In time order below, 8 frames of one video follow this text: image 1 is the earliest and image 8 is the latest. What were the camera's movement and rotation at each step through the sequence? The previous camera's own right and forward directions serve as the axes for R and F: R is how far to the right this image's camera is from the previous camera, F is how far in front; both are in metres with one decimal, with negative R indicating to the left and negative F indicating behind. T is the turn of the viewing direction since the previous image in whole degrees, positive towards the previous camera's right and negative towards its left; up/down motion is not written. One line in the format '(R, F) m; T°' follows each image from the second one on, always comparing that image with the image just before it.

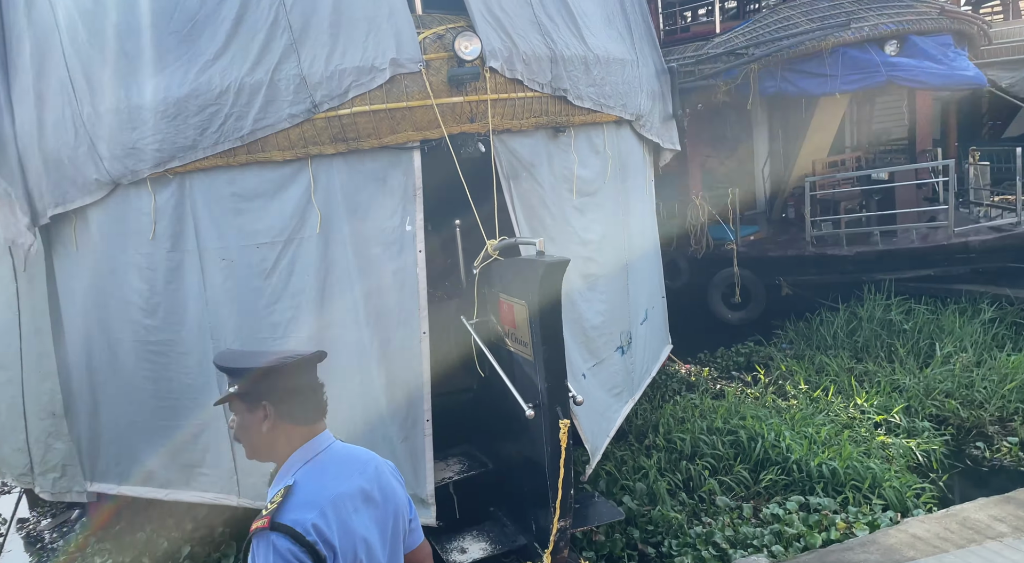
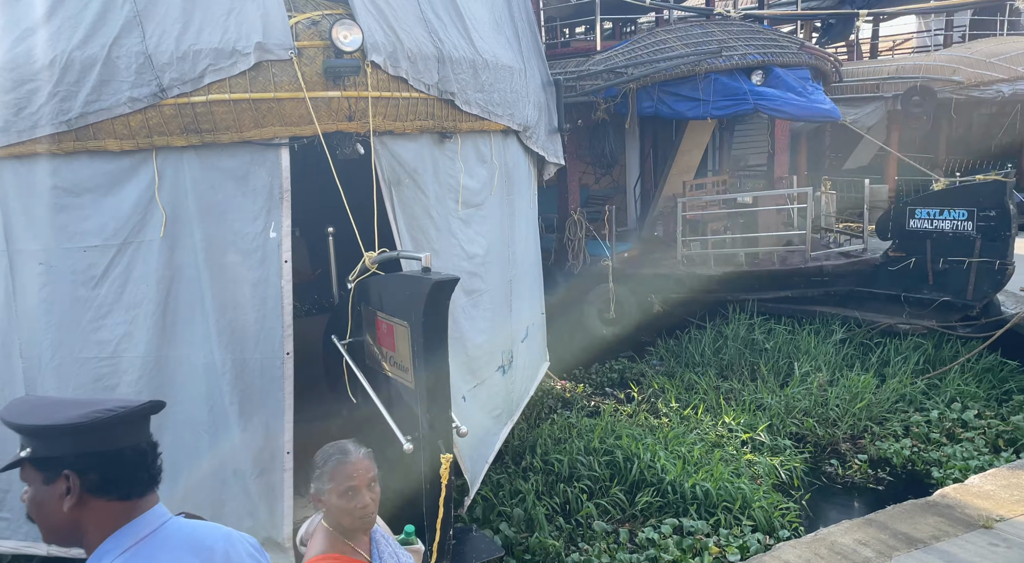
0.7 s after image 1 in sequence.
(0.0, +0.2) m; +10°
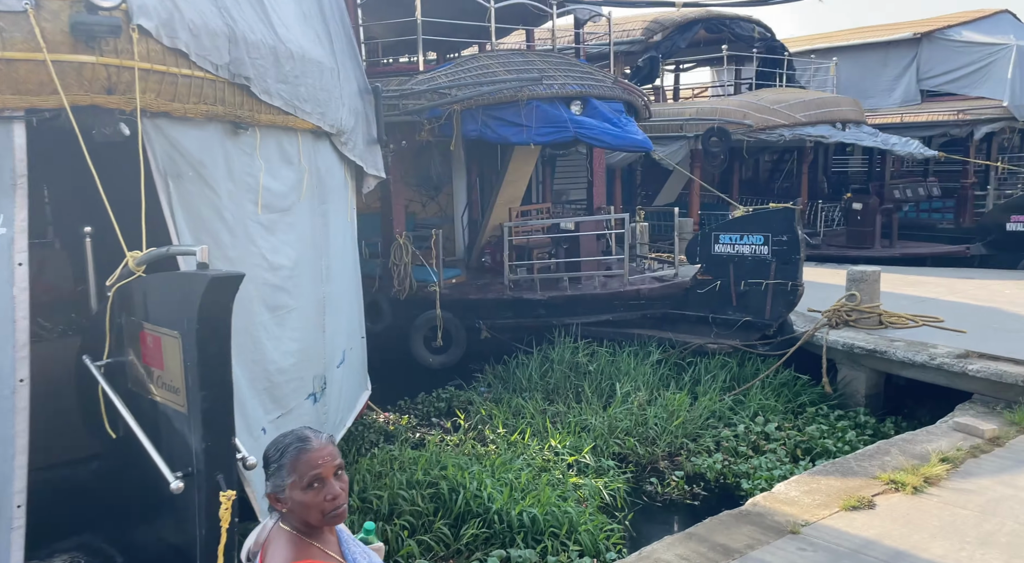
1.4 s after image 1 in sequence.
(+0.1, +0.2) m; +13°
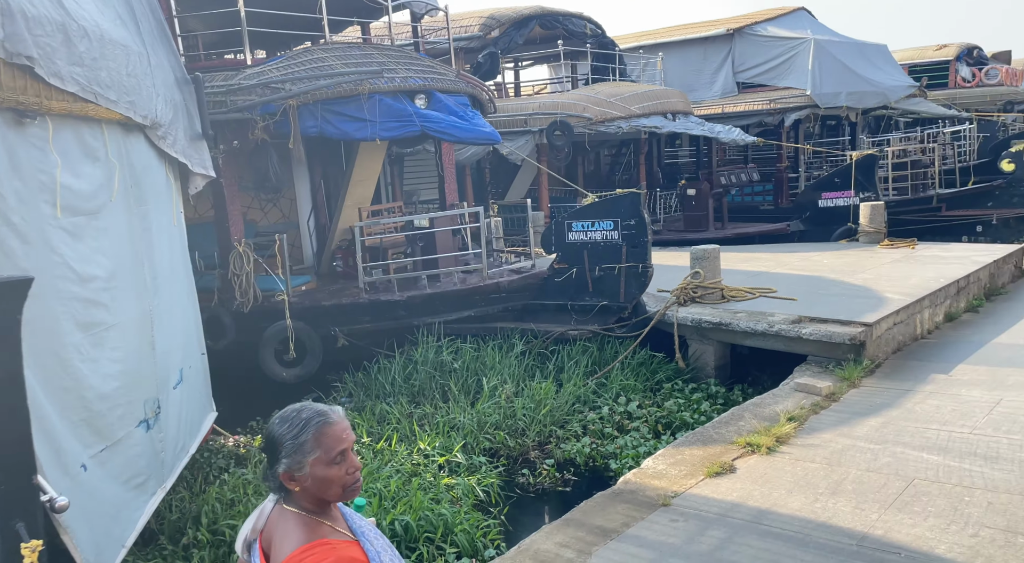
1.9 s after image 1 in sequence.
(0.0, +0.2) m; +11°
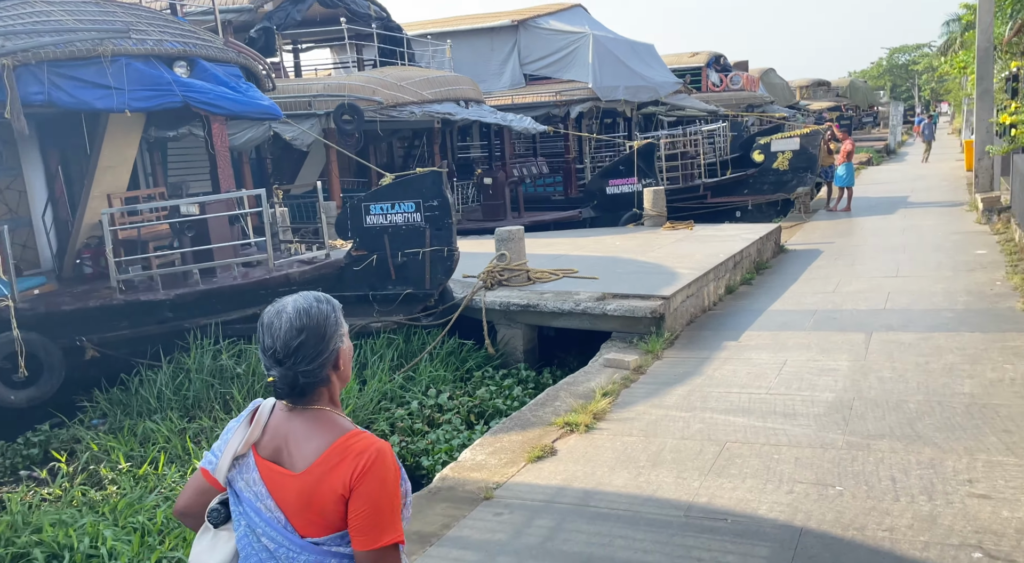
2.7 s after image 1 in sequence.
(0.0, +0.5) m; +15°
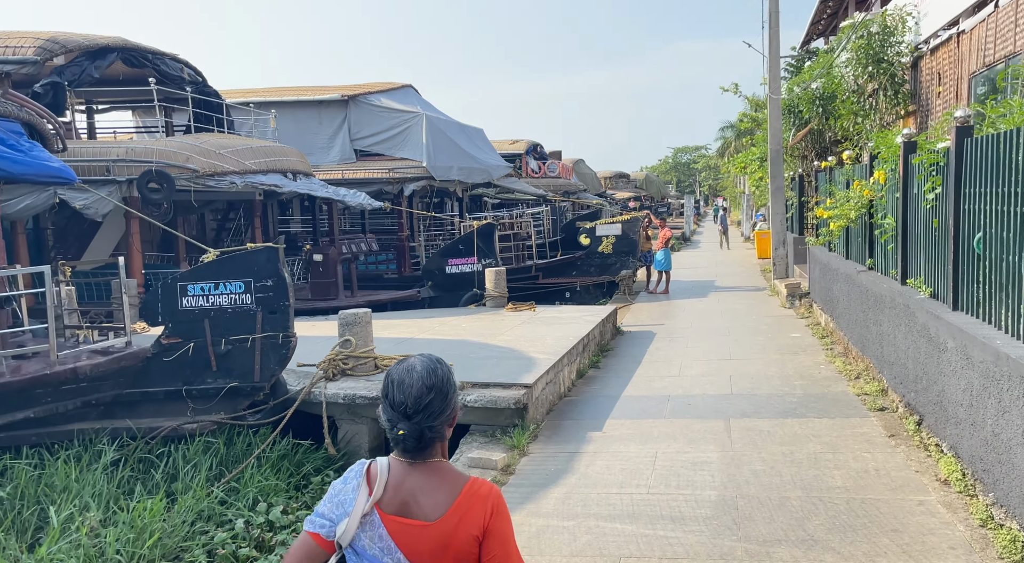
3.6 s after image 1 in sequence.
(-0.3, +0.6) m; +14°
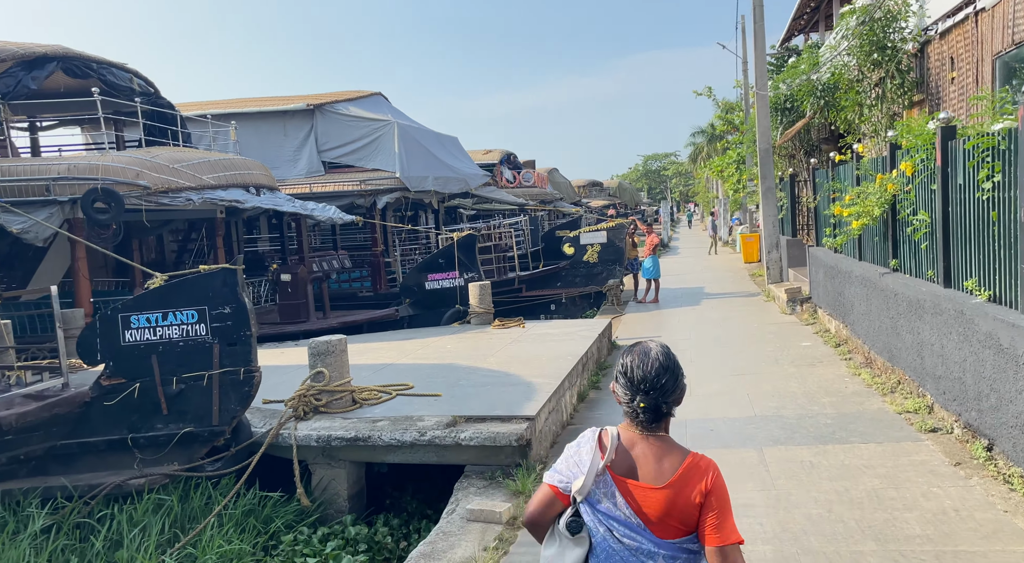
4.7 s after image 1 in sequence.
(-0.2, +0.9) m; +2°
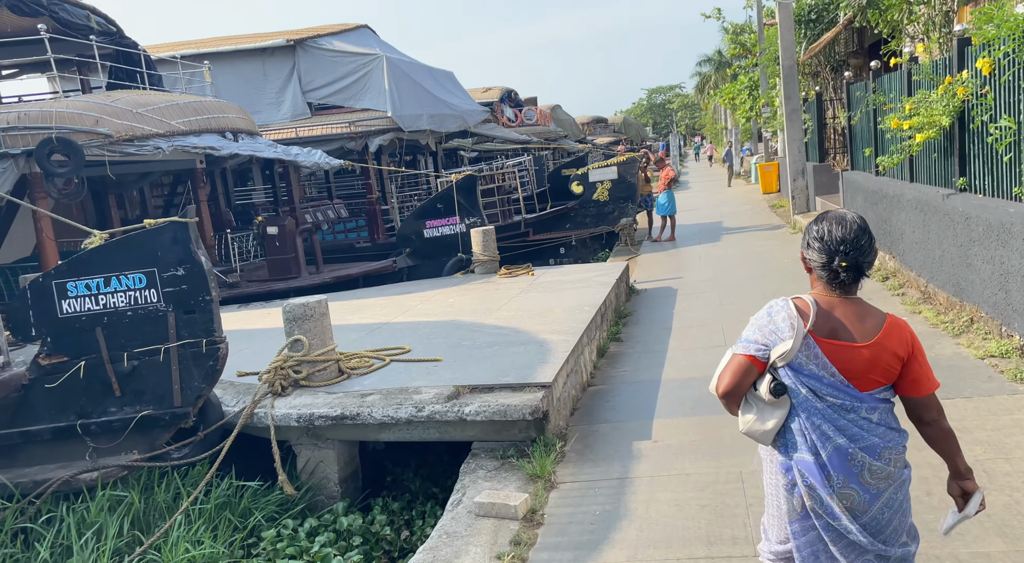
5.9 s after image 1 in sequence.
(0.0, +1.0) m; -1°
